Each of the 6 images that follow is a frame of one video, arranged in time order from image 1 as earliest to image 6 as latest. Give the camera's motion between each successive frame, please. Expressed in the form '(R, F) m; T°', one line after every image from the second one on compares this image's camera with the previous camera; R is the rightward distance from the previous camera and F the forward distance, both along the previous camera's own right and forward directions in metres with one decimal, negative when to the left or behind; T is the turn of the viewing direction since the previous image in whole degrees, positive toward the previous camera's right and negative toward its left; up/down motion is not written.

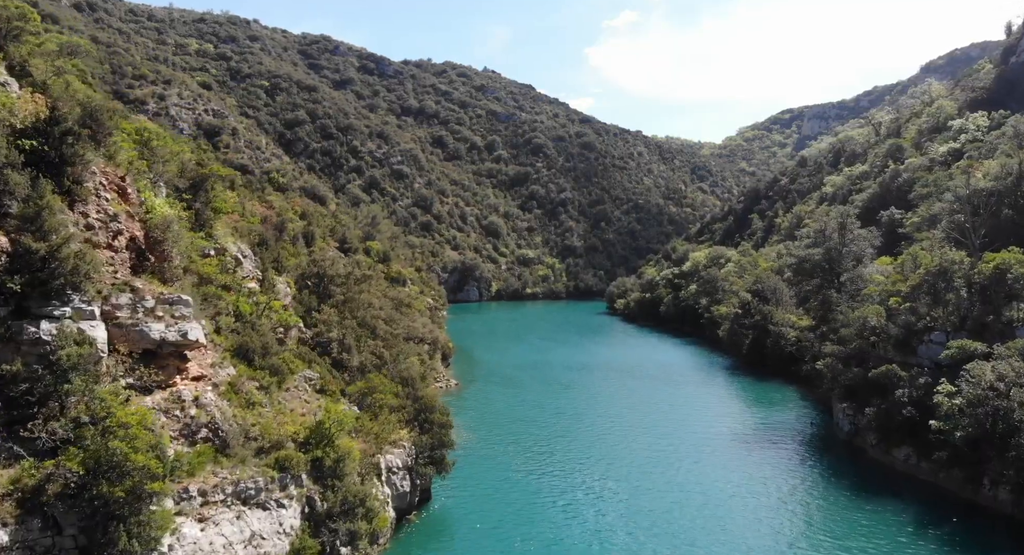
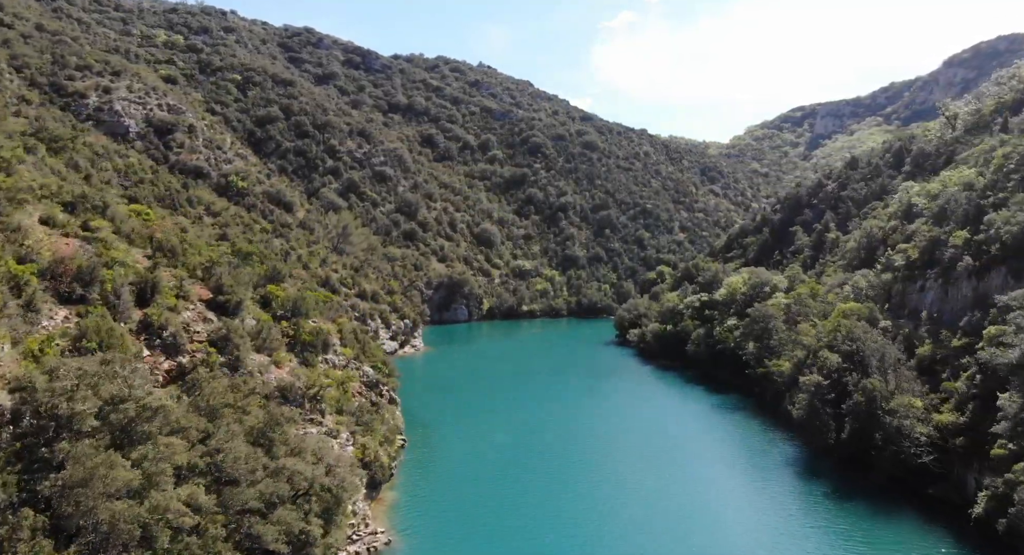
(+0.9, +14.8) m; 0°
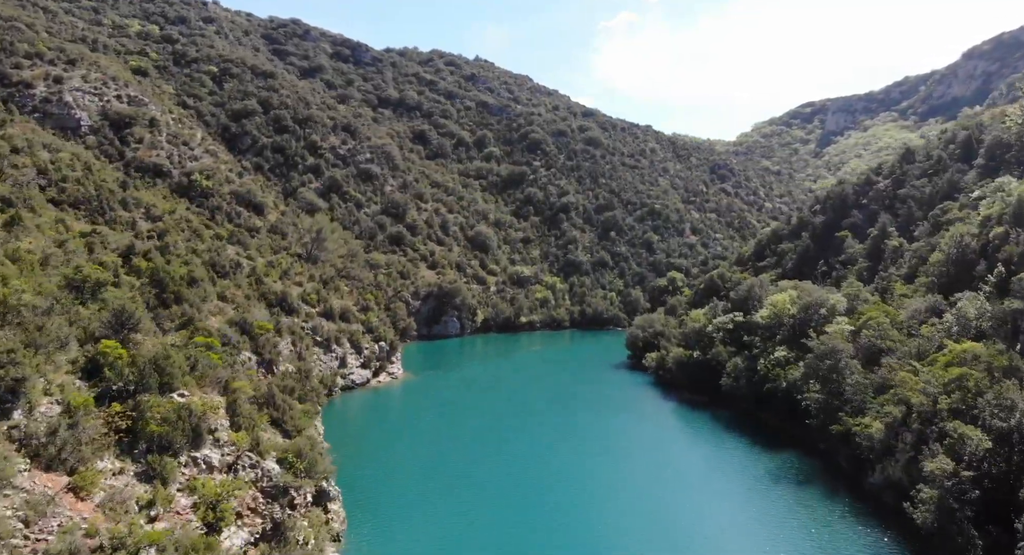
(+0.5, +10.7) m; 0°
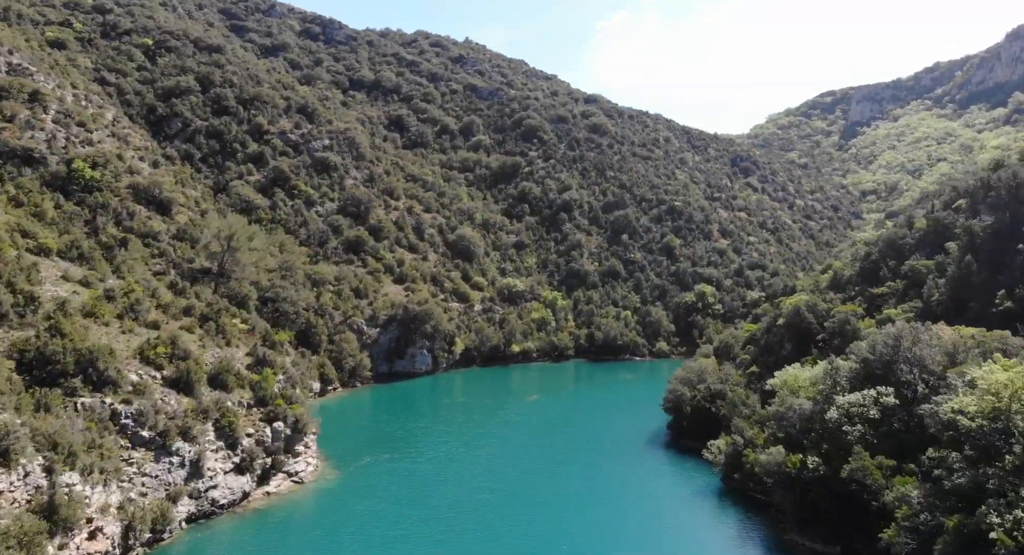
(+1.0, +22.2) m; 0°
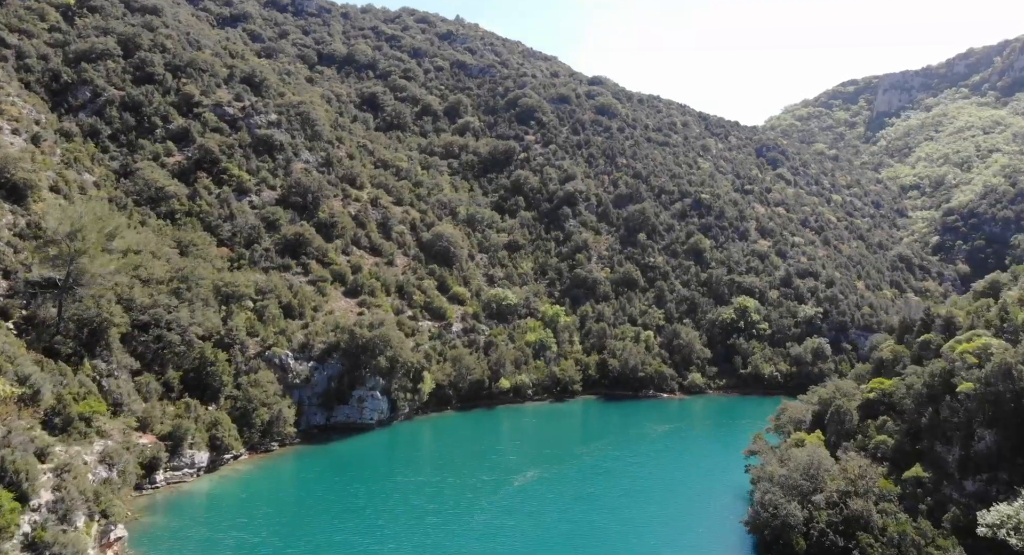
(+0.7, +19.1) m; 0°
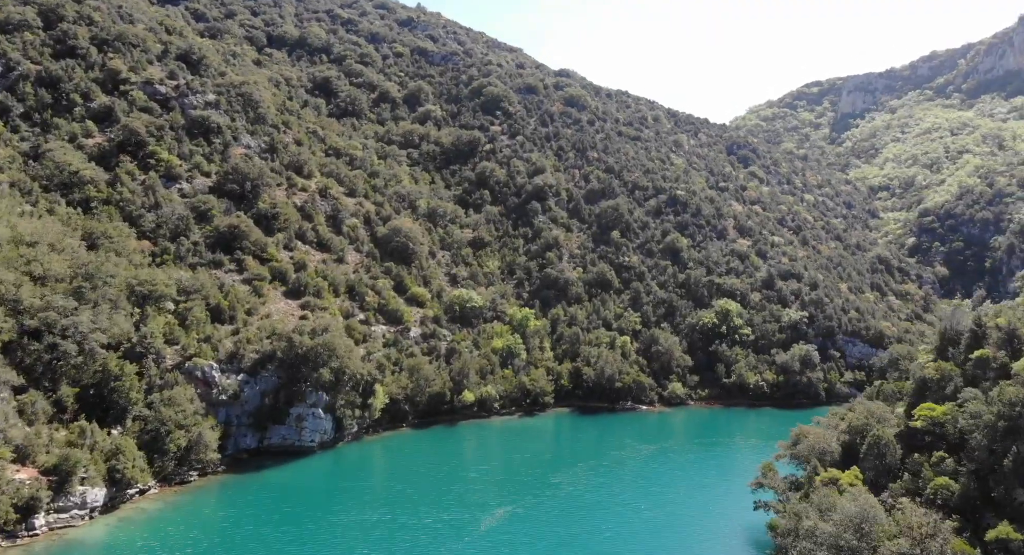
(-0.3, +6.3) m; +3°
